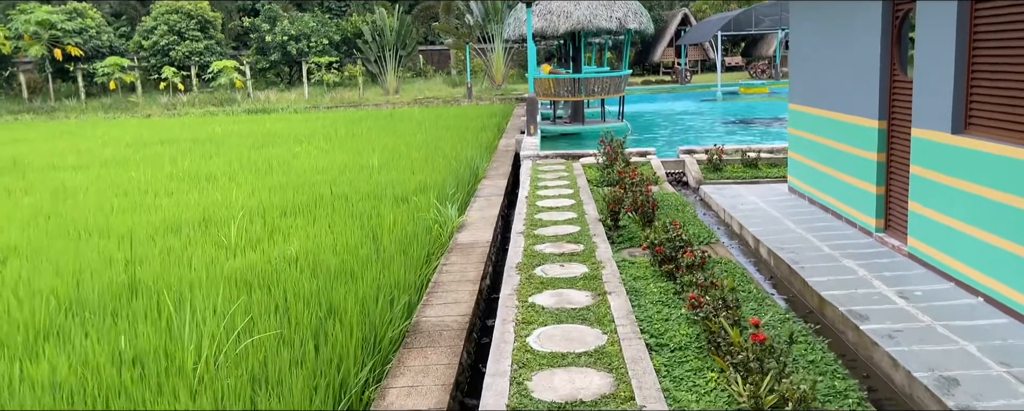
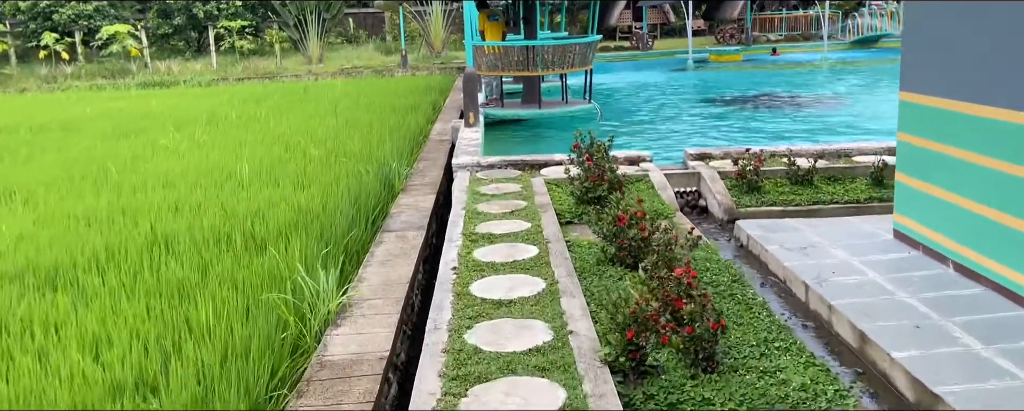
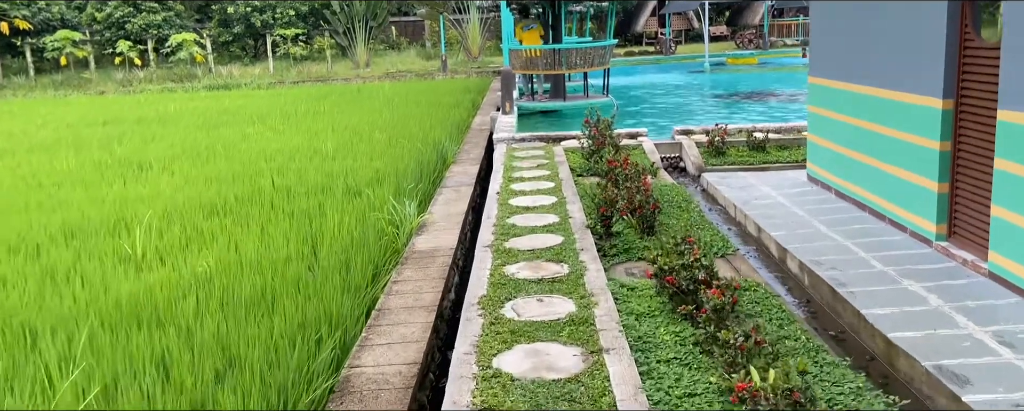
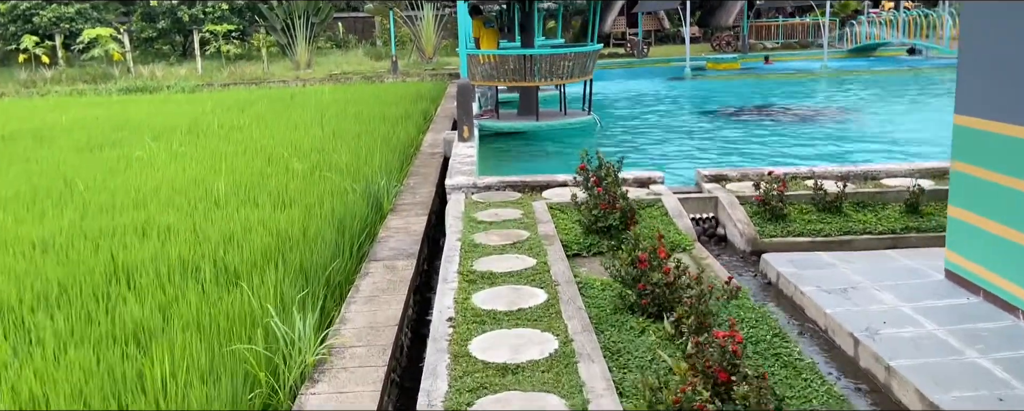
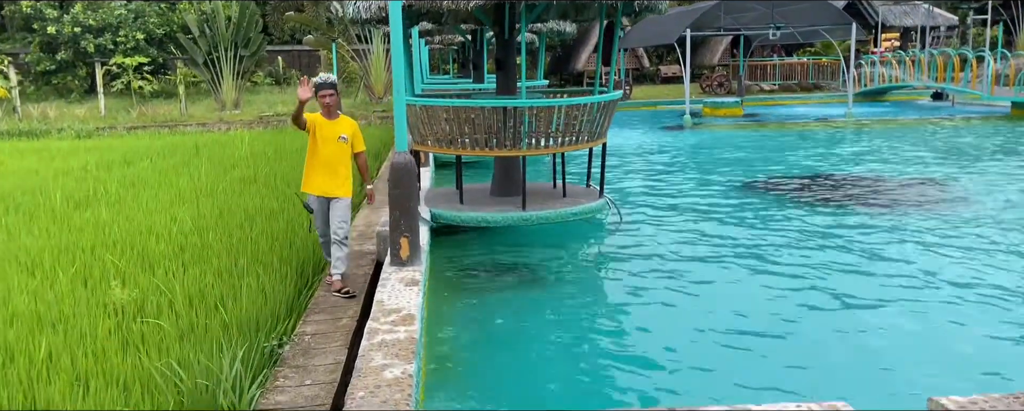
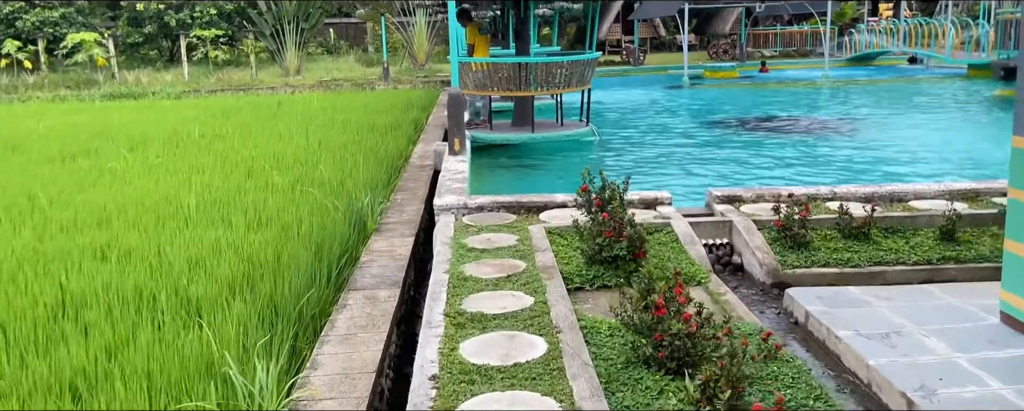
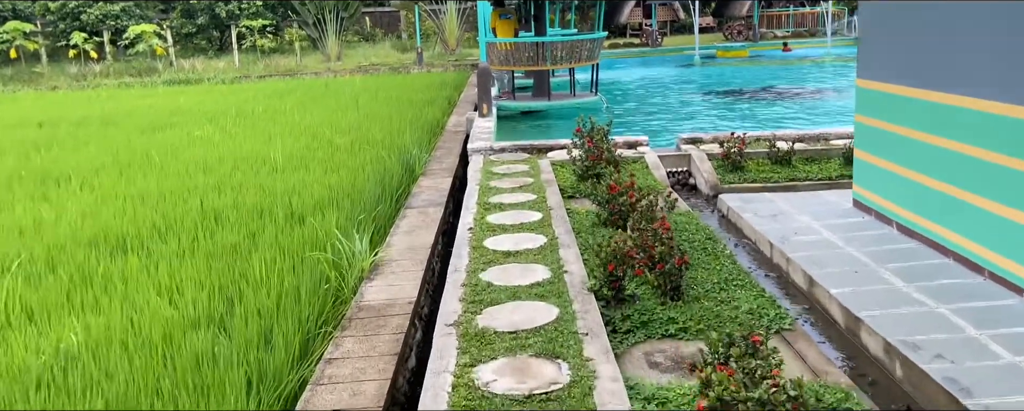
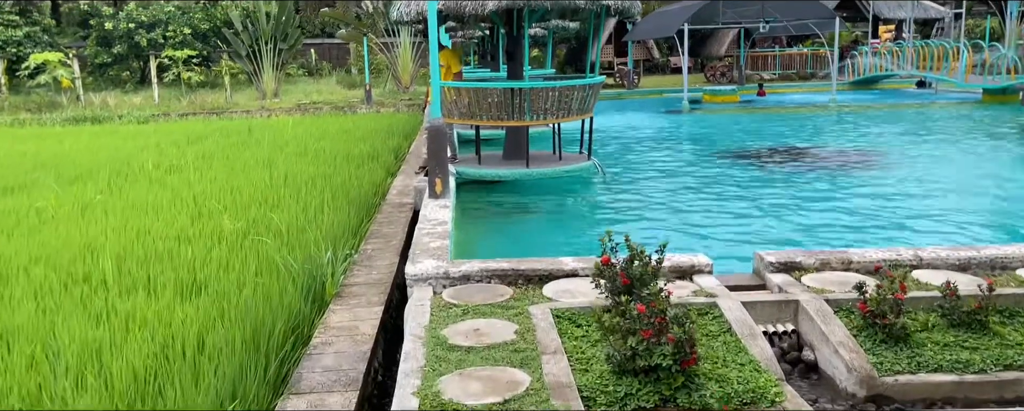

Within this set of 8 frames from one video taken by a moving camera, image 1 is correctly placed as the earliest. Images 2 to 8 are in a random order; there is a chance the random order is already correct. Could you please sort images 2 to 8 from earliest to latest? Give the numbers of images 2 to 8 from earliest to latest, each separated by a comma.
3, 7, 2, 4, 6, 8, 5
